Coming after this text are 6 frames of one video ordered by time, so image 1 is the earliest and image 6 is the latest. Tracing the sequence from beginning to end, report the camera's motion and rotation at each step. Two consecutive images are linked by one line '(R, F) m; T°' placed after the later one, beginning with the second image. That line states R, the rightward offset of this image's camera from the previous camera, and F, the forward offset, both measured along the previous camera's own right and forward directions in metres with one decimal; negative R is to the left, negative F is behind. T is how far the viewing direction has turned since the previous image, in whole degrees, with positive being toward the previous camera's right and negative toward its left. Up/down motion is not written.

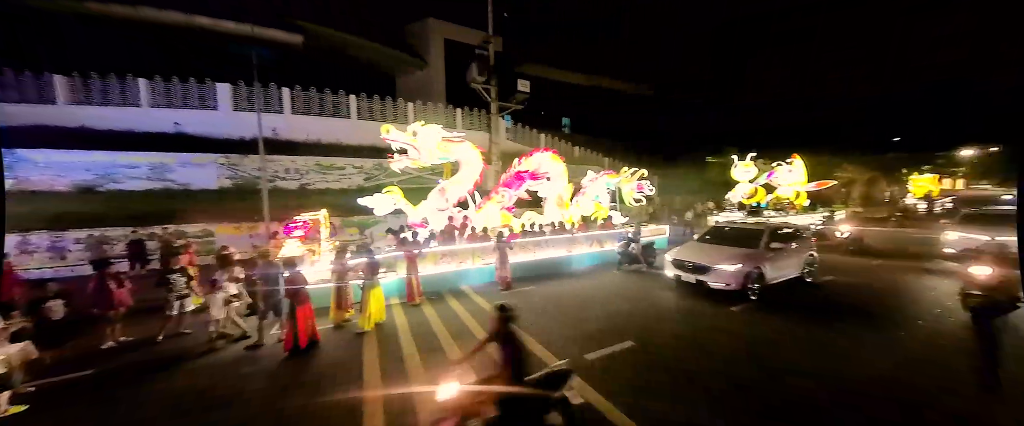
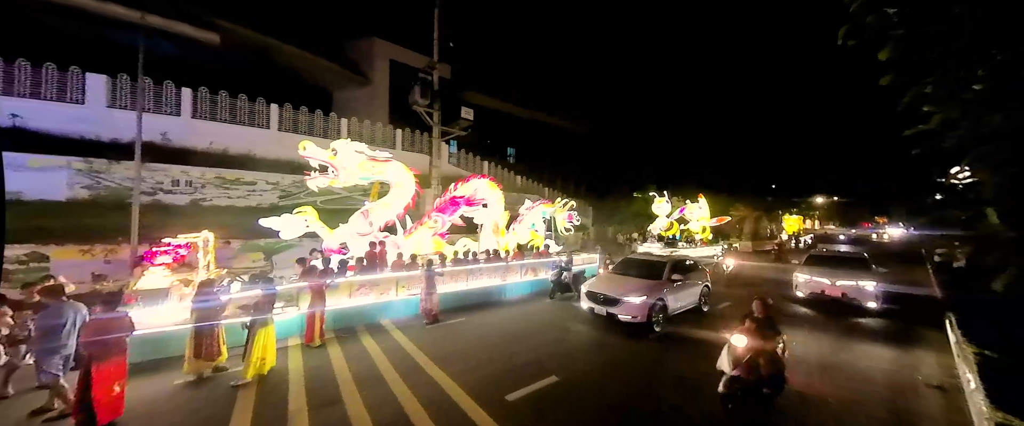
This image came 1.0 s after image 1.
(+0.2, +0.3) m; +11°
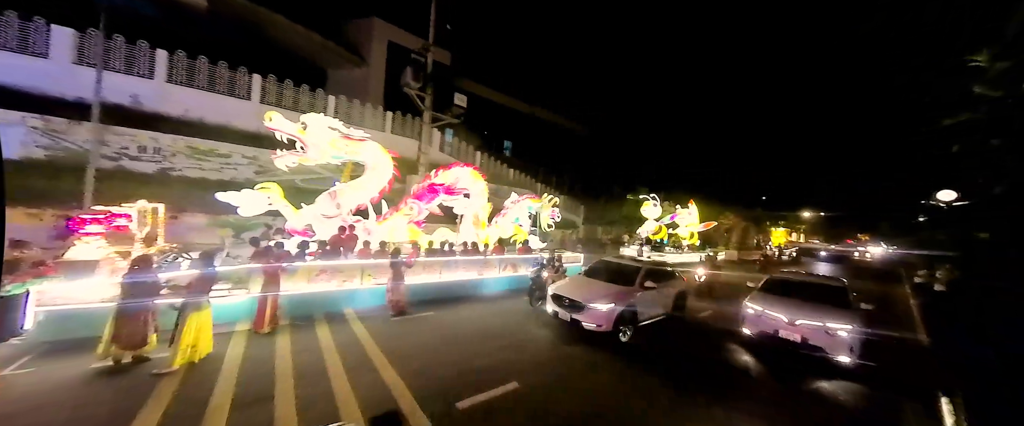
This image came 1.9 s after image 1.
(+0.3, +0.4) m; +1°
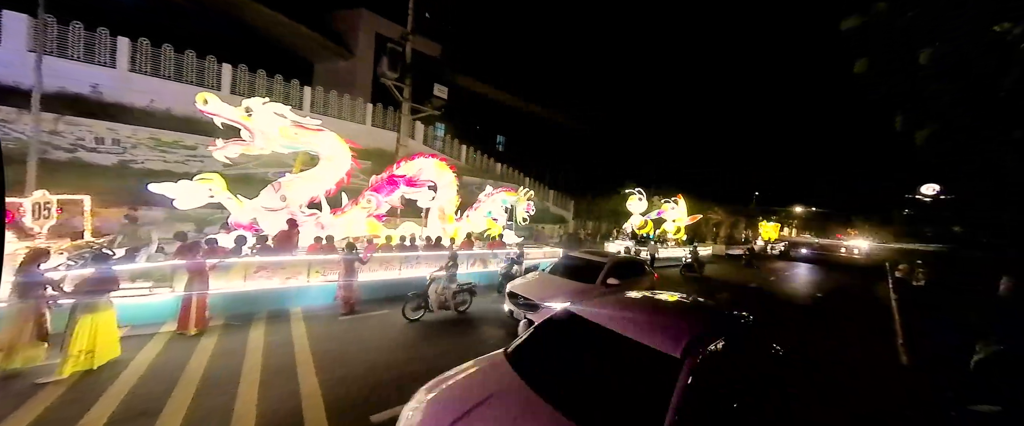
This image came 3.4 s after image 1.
(+0.8, +0.4) m; +1°
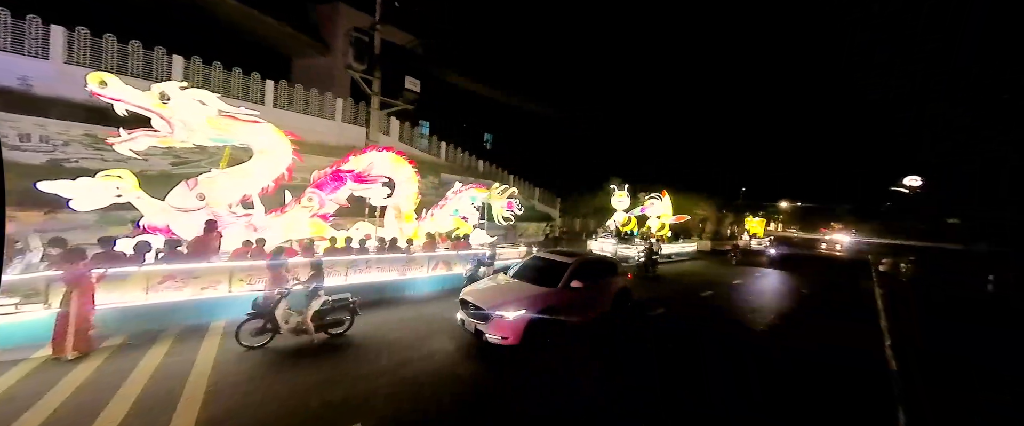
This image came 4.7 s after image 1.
(+0.7, +0.6) m; +1°
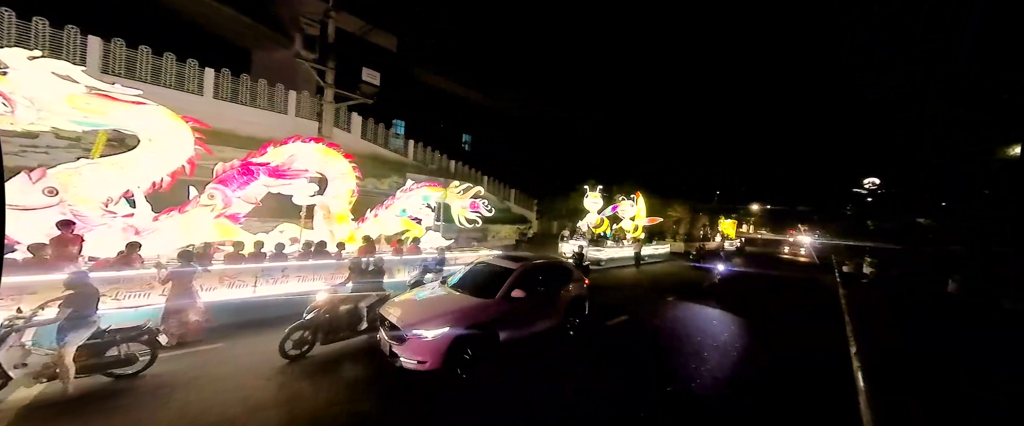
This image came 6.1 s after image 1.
(+0.8, +0.7) m; +3°
